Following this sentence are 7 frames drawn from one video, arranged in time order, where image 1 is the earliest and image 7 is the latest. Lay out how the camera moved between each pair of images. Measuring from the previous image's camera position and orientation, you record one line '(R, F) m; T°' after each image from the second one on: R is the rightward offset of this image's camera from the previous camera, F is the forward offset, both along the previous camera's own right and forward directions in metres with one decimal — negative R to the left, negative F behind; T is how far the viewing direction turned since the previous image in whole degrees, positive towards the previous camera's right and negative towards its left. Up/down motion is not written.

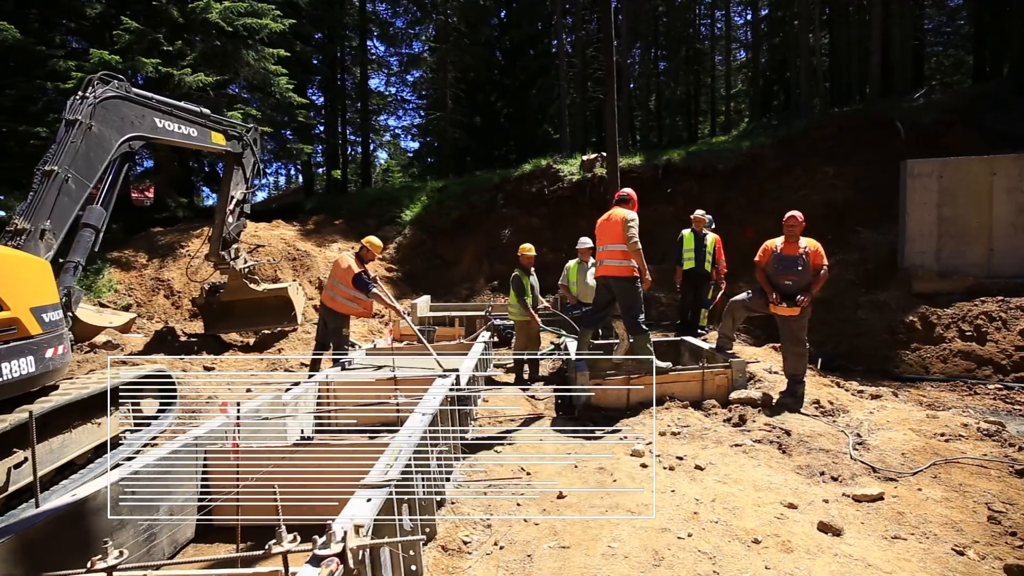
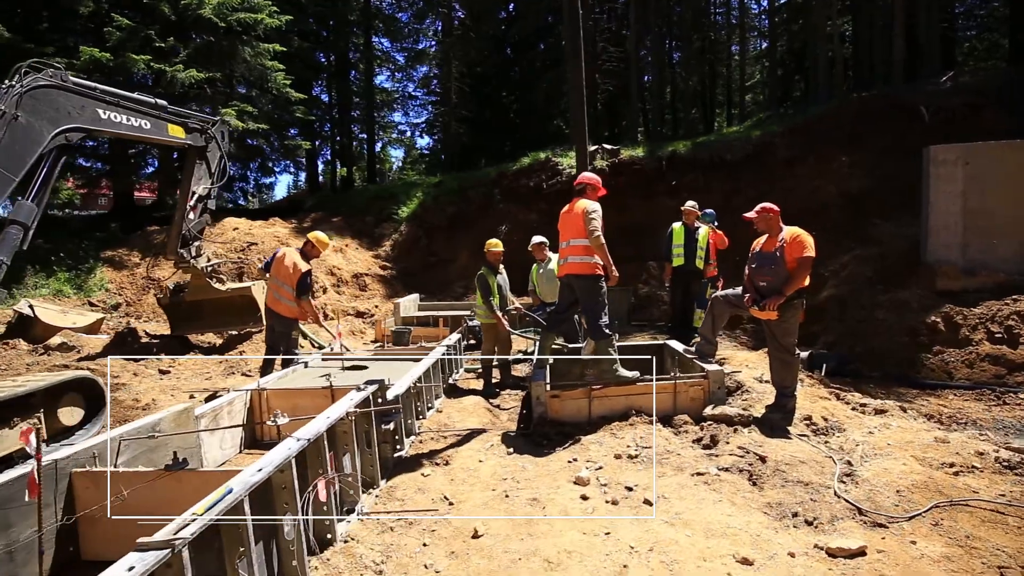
(+0.8, +0.6) m; -2°
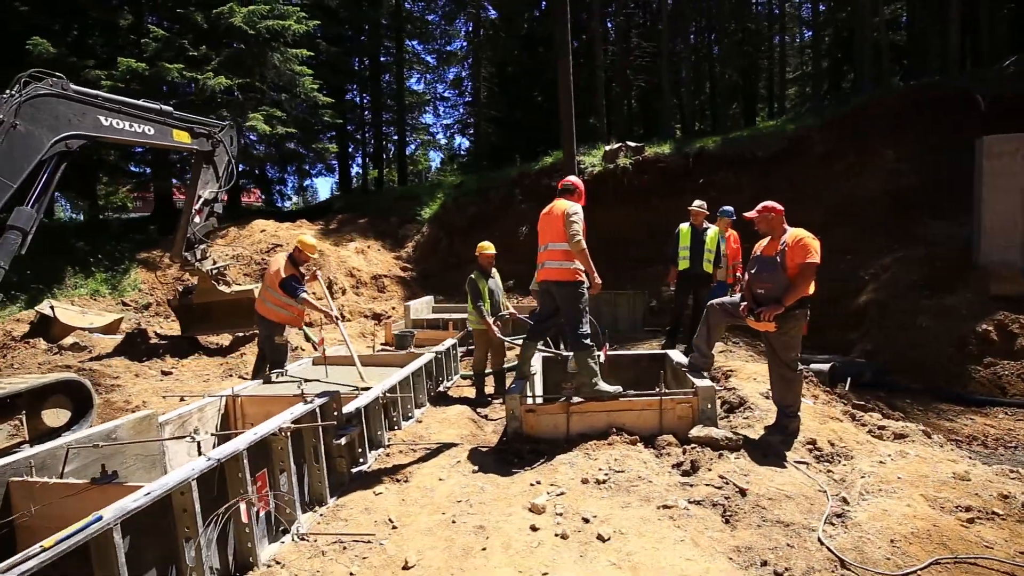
(+0.6, +0.3) m; -5°
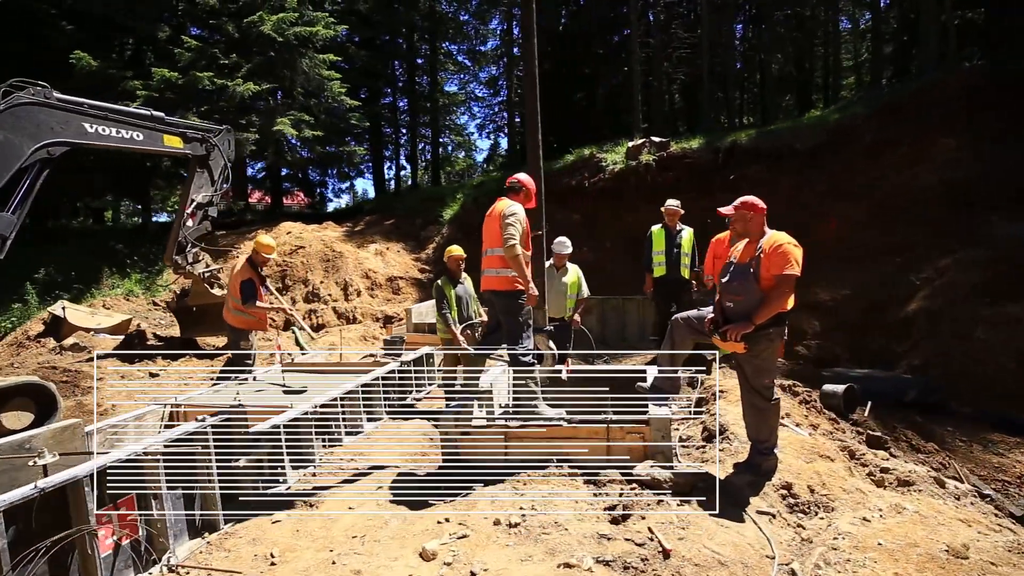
(+1.0, +0.5) m; -6°
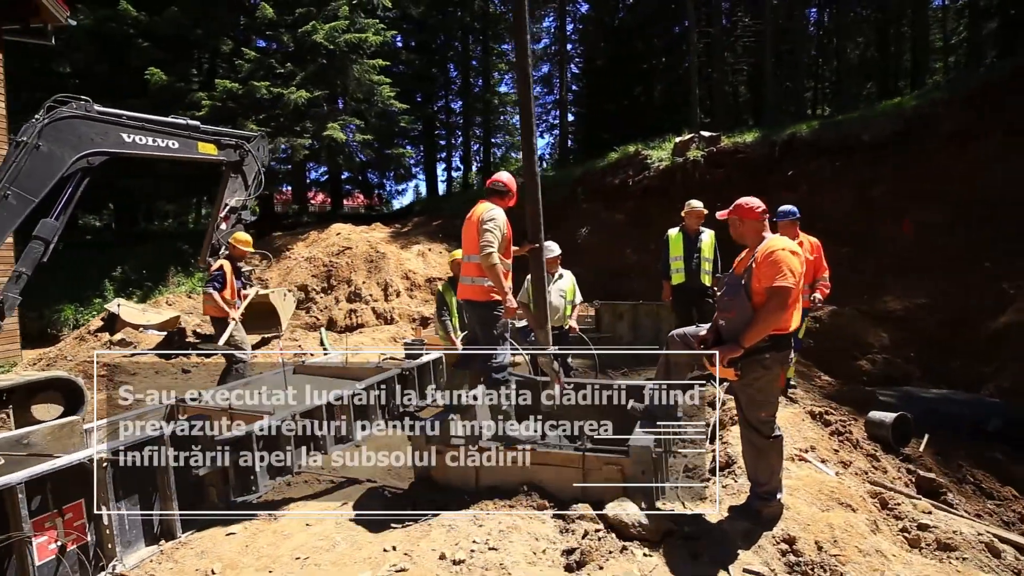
(+0.7, +0.4) m; -7°
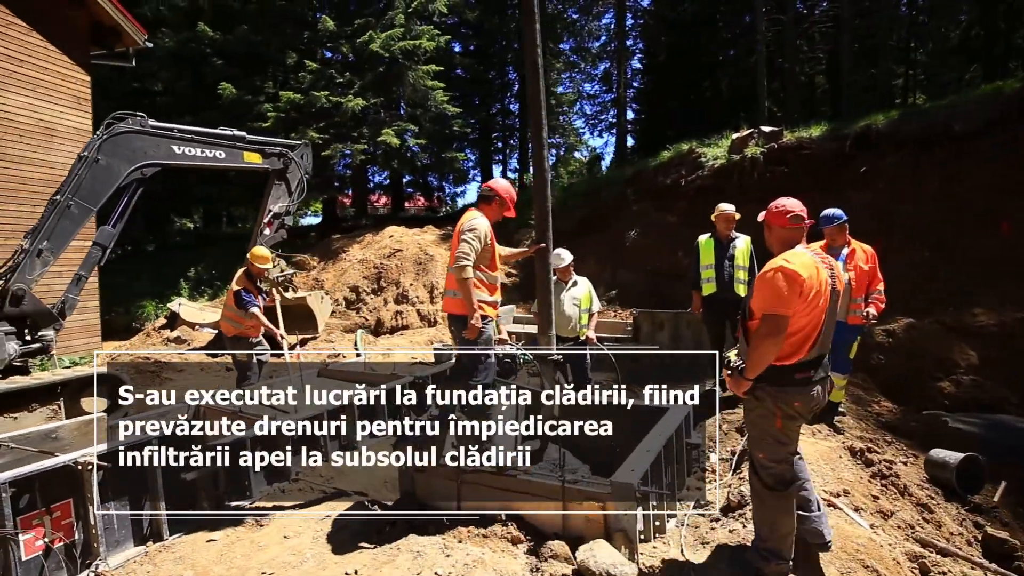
(+0.6, +0.3) m; -7°
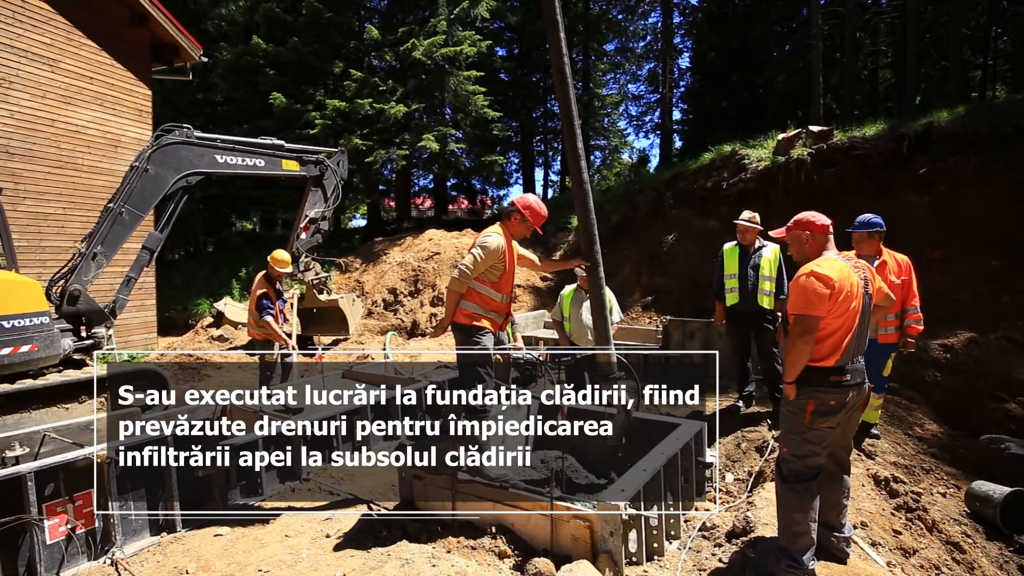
(+0.4, 0.0) m; -5°
